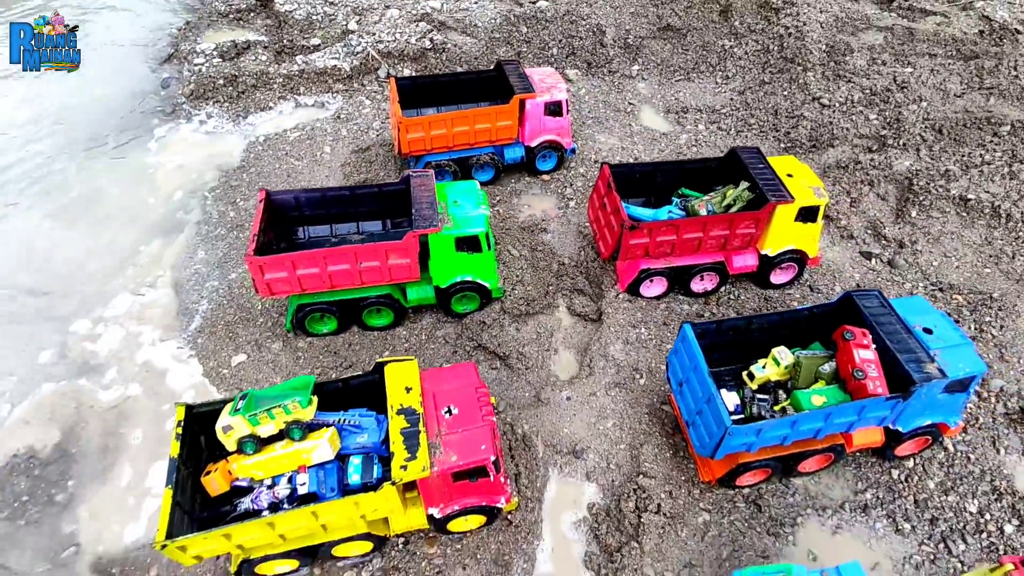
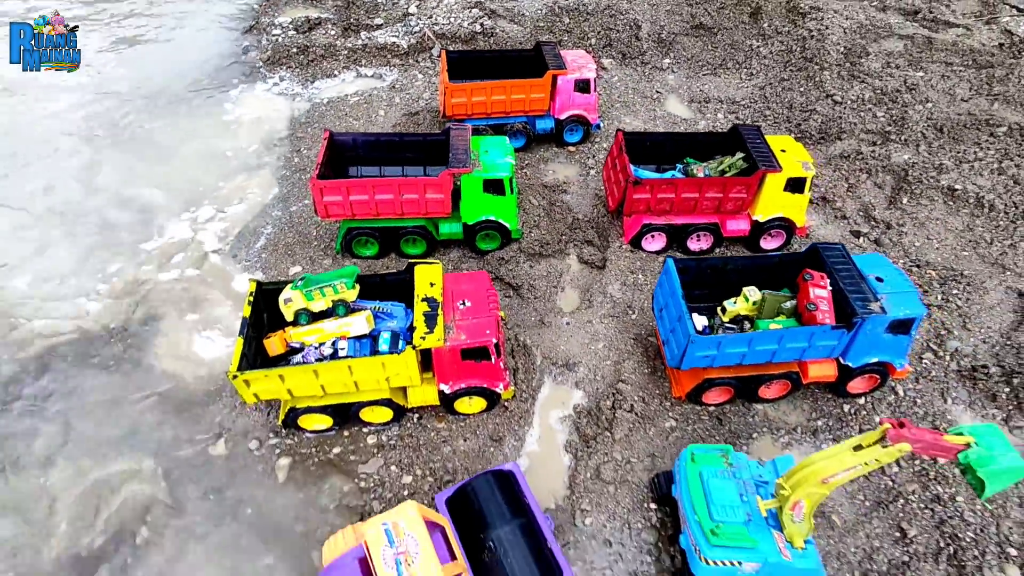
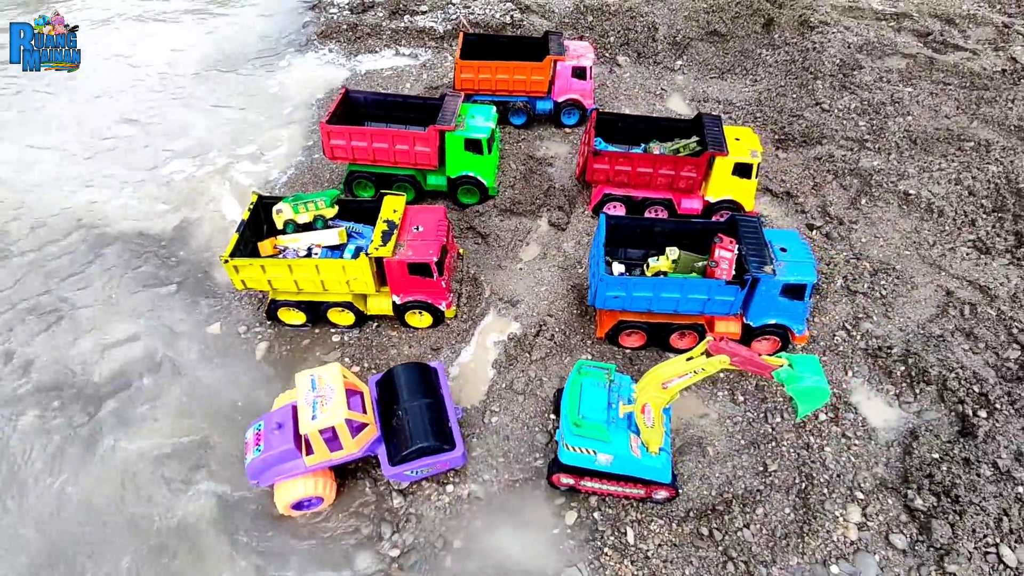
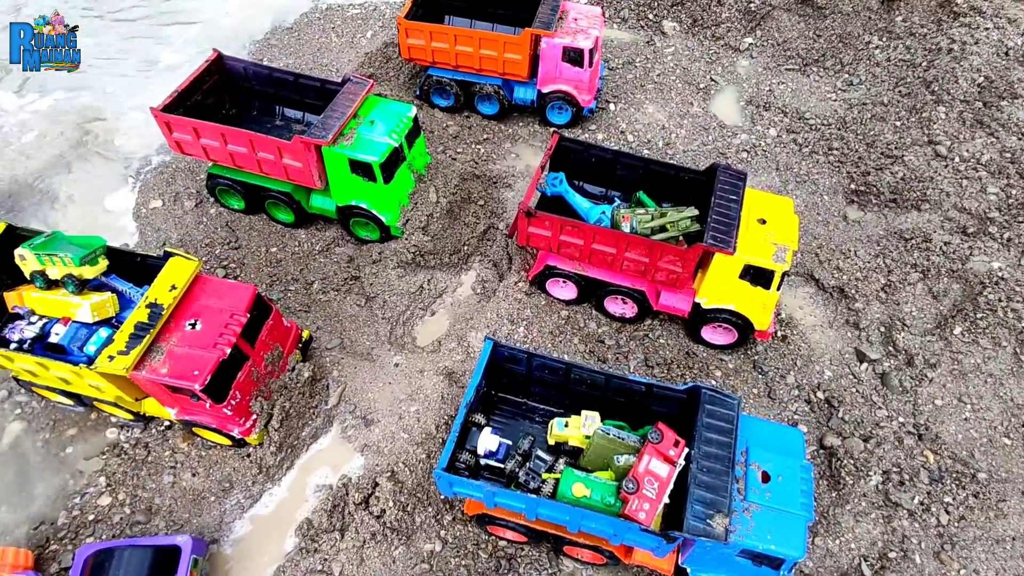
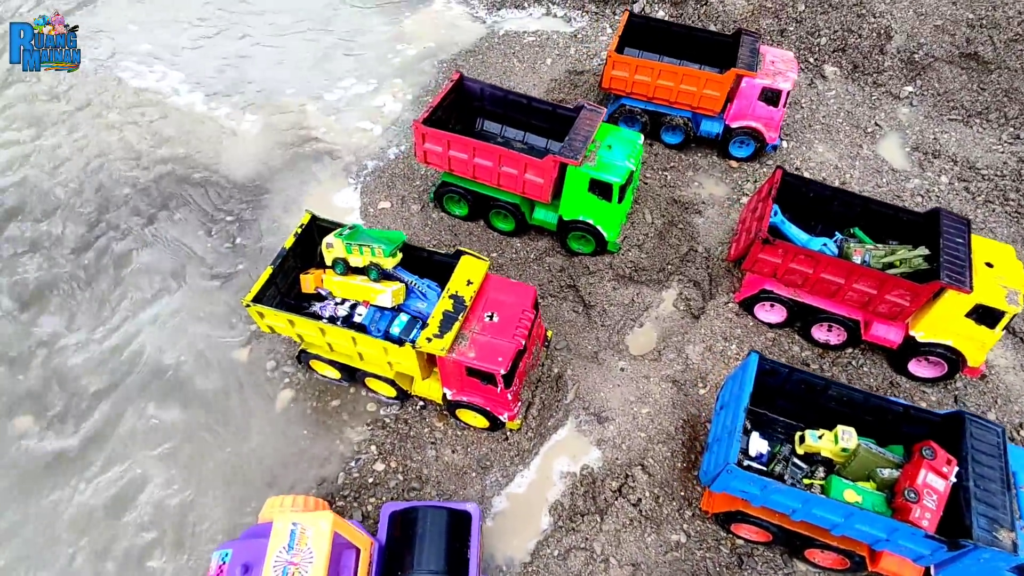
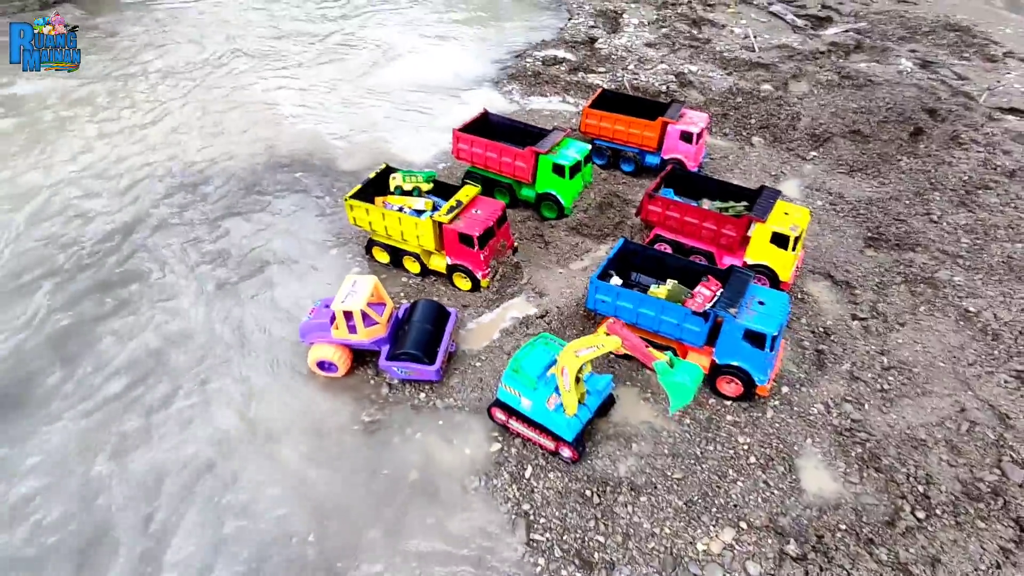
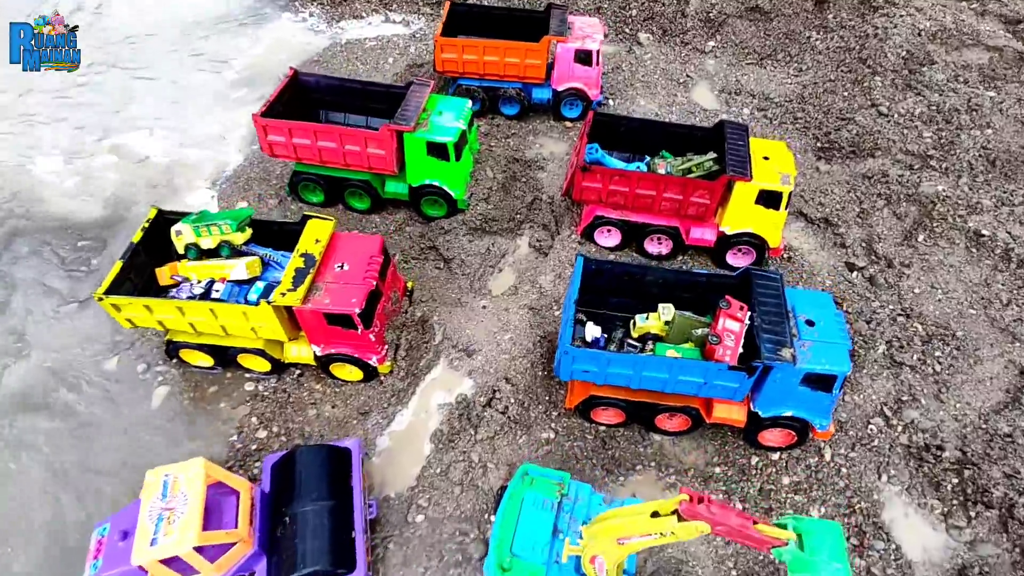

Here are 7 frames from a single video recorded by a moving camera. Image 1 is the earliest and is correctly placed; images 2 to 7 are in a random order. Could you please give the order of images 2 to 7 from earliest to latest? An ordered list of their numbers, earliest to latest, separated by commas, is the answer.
2, 3, 7, 4, 5, 6
